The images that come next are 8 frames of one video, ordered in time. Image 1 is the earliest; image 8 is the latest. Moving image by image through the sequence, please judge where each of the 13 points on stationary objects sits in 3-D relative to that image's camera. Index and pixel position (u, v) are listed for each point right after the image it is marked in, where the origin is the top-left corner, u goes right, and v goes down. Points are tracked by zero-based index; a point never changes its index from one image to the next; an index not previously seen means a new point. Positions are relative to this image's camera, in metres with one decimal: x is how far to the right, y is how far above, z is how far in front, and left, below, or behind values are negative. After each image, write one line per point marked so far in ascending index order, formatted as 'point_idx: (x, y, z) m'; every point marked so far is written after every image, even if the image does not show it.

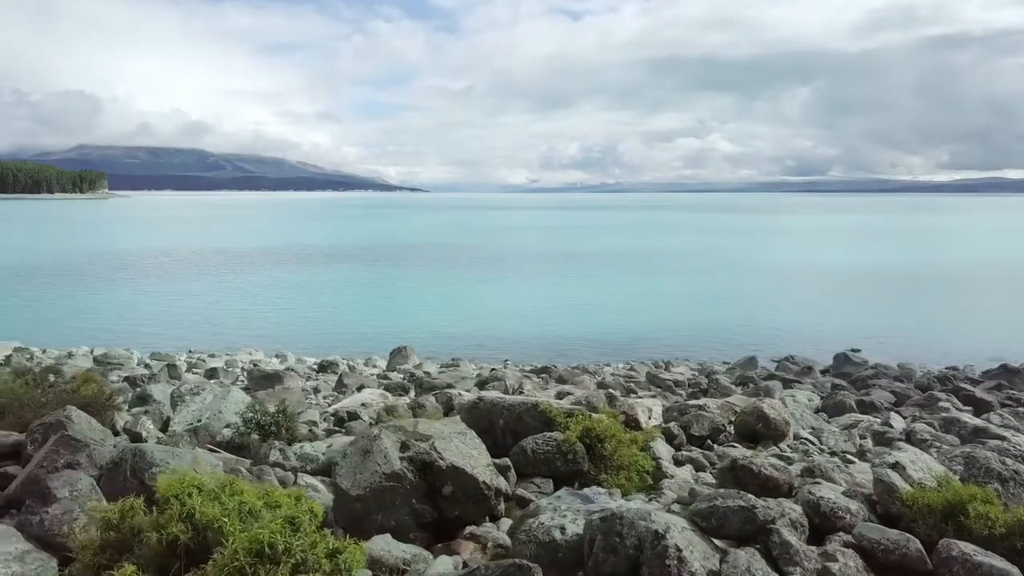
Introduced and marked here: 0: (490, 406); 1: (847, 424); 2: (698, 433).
0: (-0.2, -1.5, +10.2) m
1: (+6.2, -2.5, +15.3) m
2: (+2.8, -2.2, +12.4) m
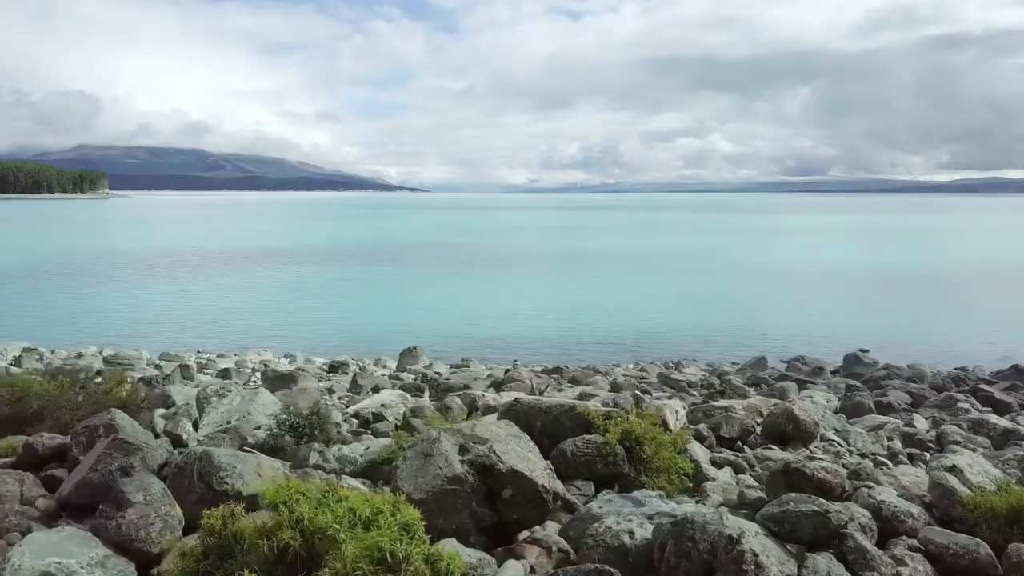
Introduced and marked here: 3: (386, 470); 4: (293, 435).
0: (+0.2, -1.5, +10.2) m
1: (+6.6, -2.5, +15.2) m
2: (+3.2, -2.2, +12.4) m
3: (-1.4, -2.0, +9.2) m
4: (-2.9, -2.0, +11.2) m
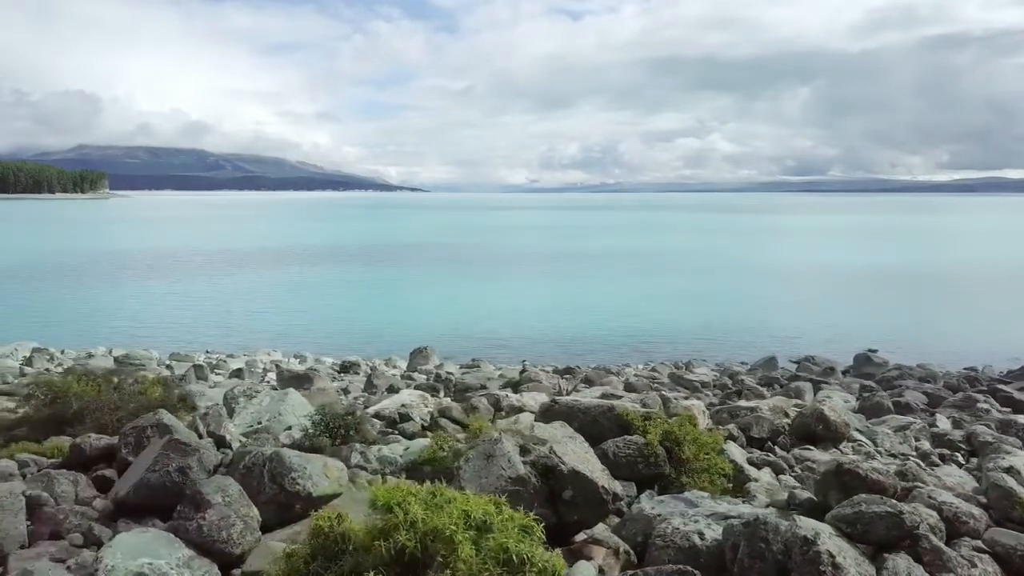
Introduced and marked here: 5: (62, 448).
0: (+0.7, -1.5, +10.2) m
1: (+7.1, -2.5, +15.3) m
2: (+3.7, -2.2, +12.4) m
3: (-0.9, -2.0, +9.2) m
4: (-2.4, -2.0, +11.2) m
5: (-4.8, -1.7, +9.0) m
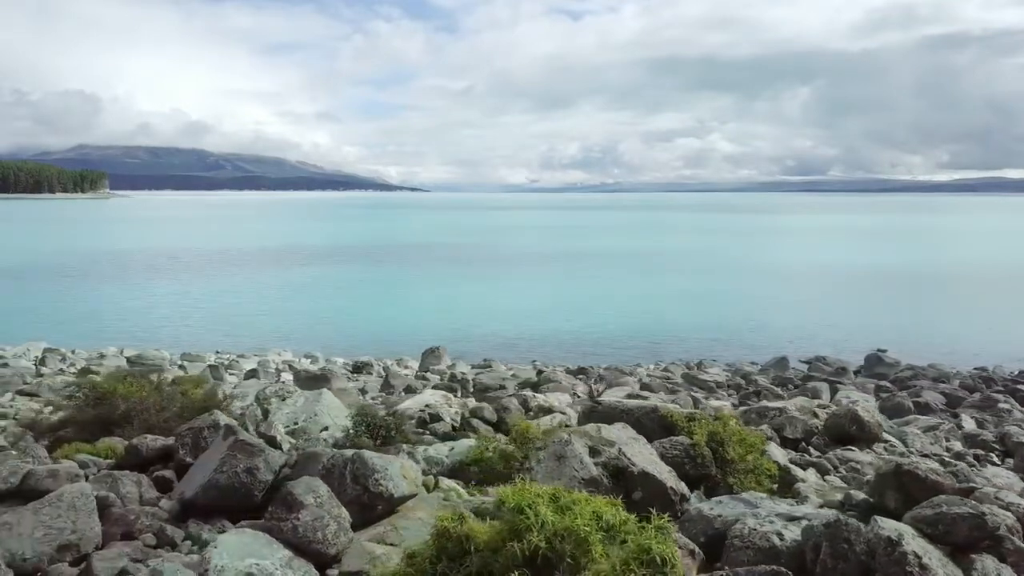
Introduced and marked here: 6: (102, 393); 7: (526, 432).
0: (+1.2, -1.5, +10.3) m
1: (+7.6, -2.5, +15.3) m
2: (+4.2, -2.2, +12.4) m
3: (-0.4, -2.0, +9.3) m
4: (-1.9, -2.0, +11.2) m
5: (-4.3, -1.8, +9.0) m
6: (-5.2, -1.3, +10.6) m
7: (+0.2, -1.7, +10.0) m
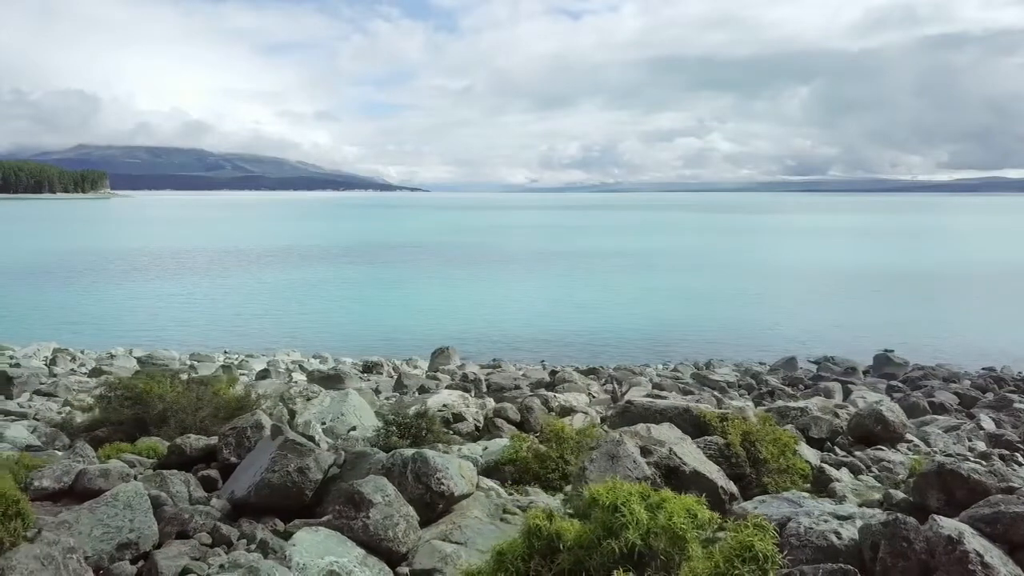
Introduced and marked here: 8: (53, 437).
0: (+1.6, -1.5, +10.3) m
1: (+8.0, -2.5, +15.3) m
2: (+4.6, -2.2, +12.5) m
3: (0.0, -2.0, +9.3) m
4: (-1.5, -2.0, +11.3) m
5: (-3.9, -1.8, +9.1) m
6: (-4.8, -1.4, +10.6) m
7: (+0.6, -1.8, +10.1) m
8: (-5.7, -1.9, +10.3) m
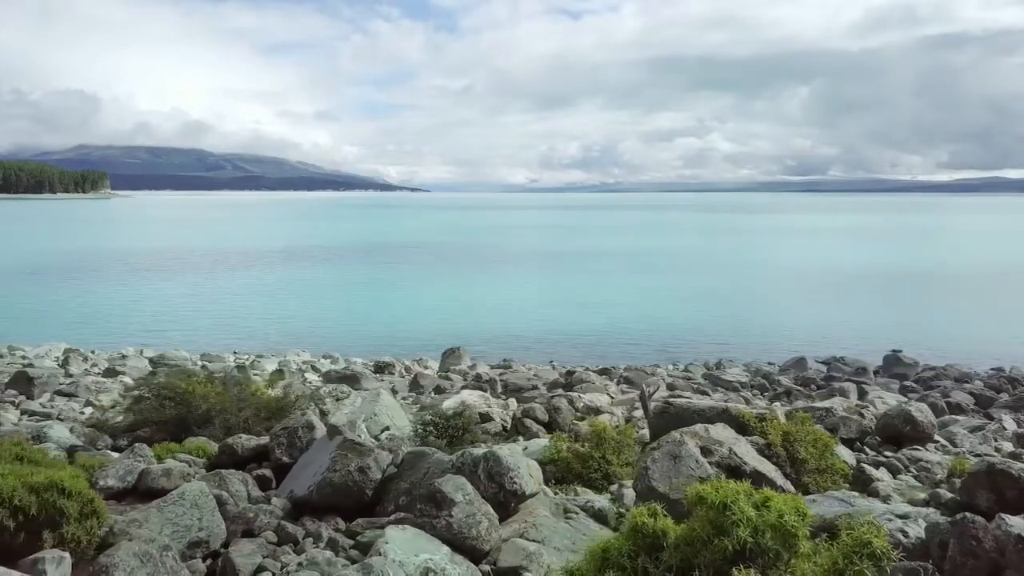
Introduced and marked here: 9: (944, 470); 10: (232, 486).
0: (+2.1, -1.5, +10.4) m
1: (+8.5, -2.5, +15.4) m
2: (+5.1, -2.2, +12.5) m
3: (+0.5, -2.1, +9.4) m
4: (-1.0, -2.0, +11.3) m
5: (-3.4, -1.8, +9.1) m
6: (-4.3, -1.4, +10.7) m
7: (+1.0, -1.8, +10.2) m
8: (-5.3, -1.9, +10.4) m
9: (+5.2, -2.2, +10.0) m
10: (-2.6, -1.8, +7.6) m
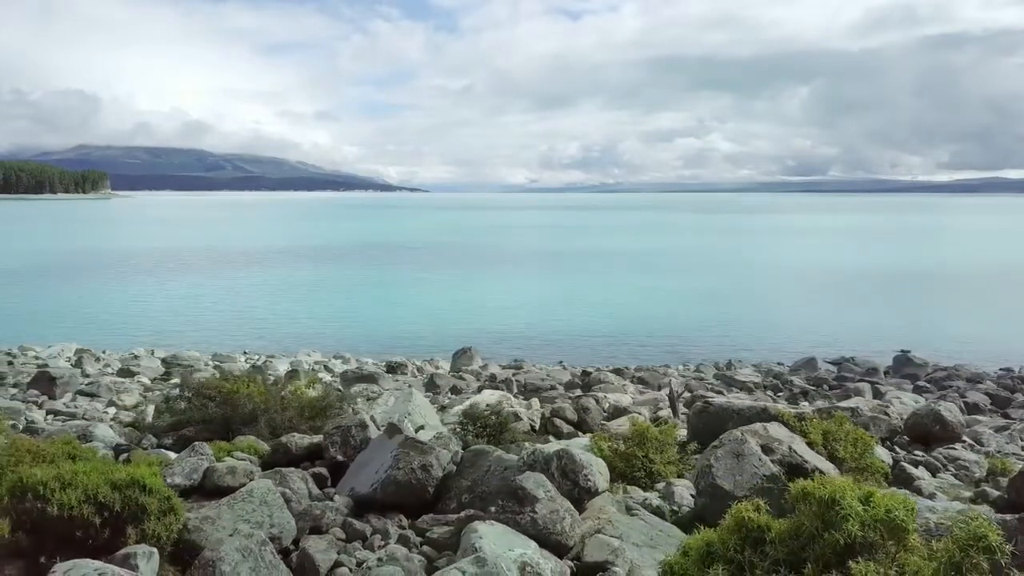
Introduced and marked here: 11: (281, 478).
0: (+2.6, -1.5, +10.5) m
1: (+9.0, -2.5, +15.5) m
2: (+5.6, -2.3, +12.6) m
3: (+0.9, -2.1, +9.5) m
4: (-0.5, -2.0, +11.4) m
5: (-2.9, -1.8, +9.3) m
6: (-3.8, -1.4, +10.8) m
7: (+1.5, -1.8, +10.3) m
8: (-4.8, -1.9, +10.5) m
9: (+5.7, -2.2, +10.1) m
10: (-2.1, -1.8, +7.7) m
11: (-2.2, -1.8, +7.8) m
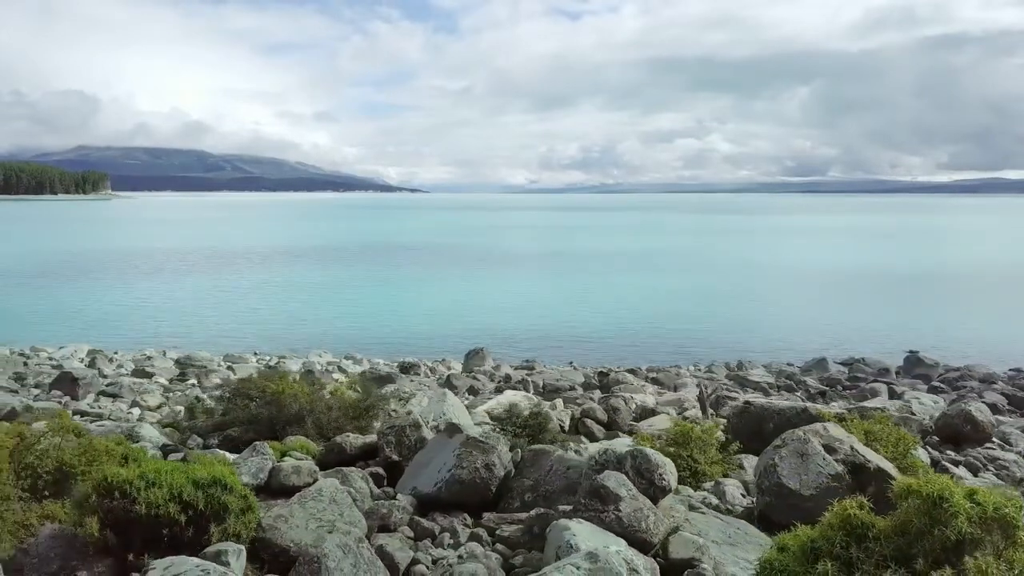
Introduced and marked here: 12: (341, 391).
0: (+3.1, -1.6, +10.6) m
1: (+9.5, -2.6, +15.6) m
2: (+6.1, -2.3, +12.7) m
3: (+1.5, -2.1, +9.6) m
4: (0.0, -2.1, +11.5) m
5: (-2.4, -1.8, +9.4) m
6: (-3.3, -1.4, +10.9) m
7: (+2.1, -1.8, +10.4) m
8: (-4.2, -1.9, +10.6) m
9: (+6.2, -2.2, +10.2) m
10: (-1.6, -1.8, +7.8) m
11: (-1.7, -1.8, +7.9) m
12: (-2.5, -1.4, +11.7) m
